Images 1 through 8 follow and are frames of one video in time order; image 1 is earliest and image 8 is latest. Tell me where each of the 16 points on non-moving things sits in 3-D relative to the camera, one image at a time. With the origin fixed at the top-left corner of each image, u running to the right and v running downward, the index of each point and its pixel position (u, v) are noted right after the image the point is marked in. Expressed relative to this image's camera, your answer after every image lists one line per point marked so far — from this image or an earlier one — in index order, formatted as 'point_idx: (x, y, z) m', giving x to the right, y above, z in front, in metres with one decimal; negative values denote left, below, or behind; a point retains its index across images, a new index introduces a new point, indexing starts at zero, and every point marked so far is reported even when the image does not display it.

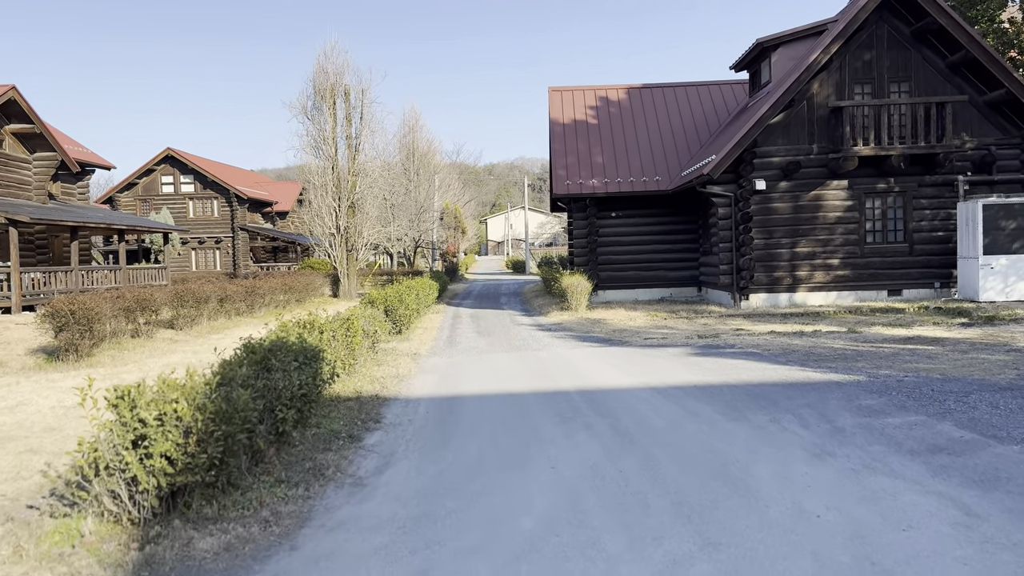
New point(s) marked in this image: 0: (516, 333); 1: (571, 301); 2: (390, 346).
0: (+0.1, -0.8, +15.2) m
1: (+1.3, -0.3, +17.6) m
2: (-1.9, -1.0, +12.6) m
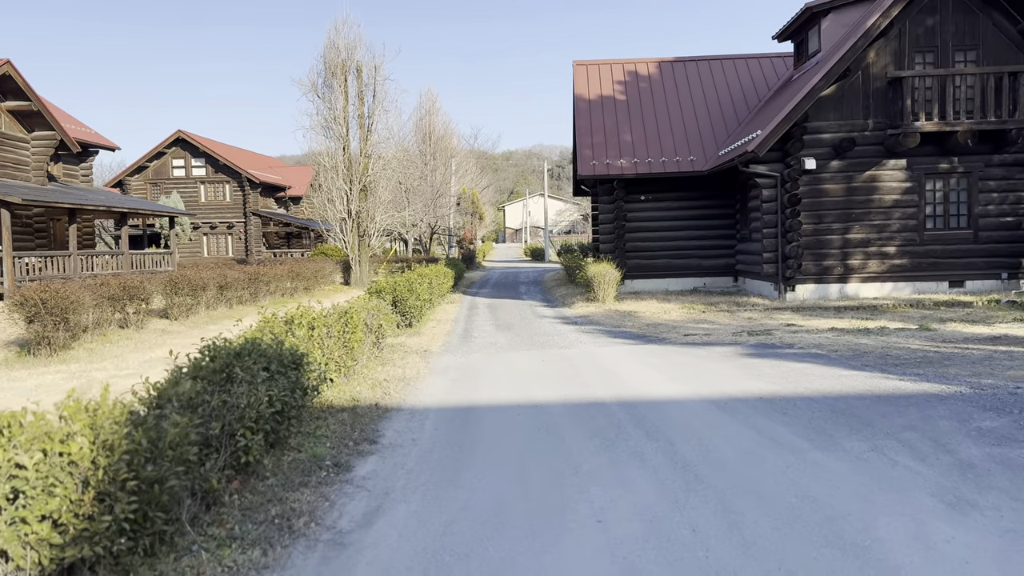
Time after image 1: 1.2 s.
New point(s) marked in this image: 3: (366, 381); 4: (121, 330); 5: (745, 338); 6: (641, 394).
0: (+0.5, -0.7, +13.7) m
1: (+1.7, -0.1, +16.2) m
2: (-1.6, -0.8, +11.2) m
3: (-1.5, -1.0, +8.3) m
4: (-6.9, -0.7, +14.0) m
5: (+3.2, -0.7, +11.0) m
6: (+1.2, -1.0, +7.4) m
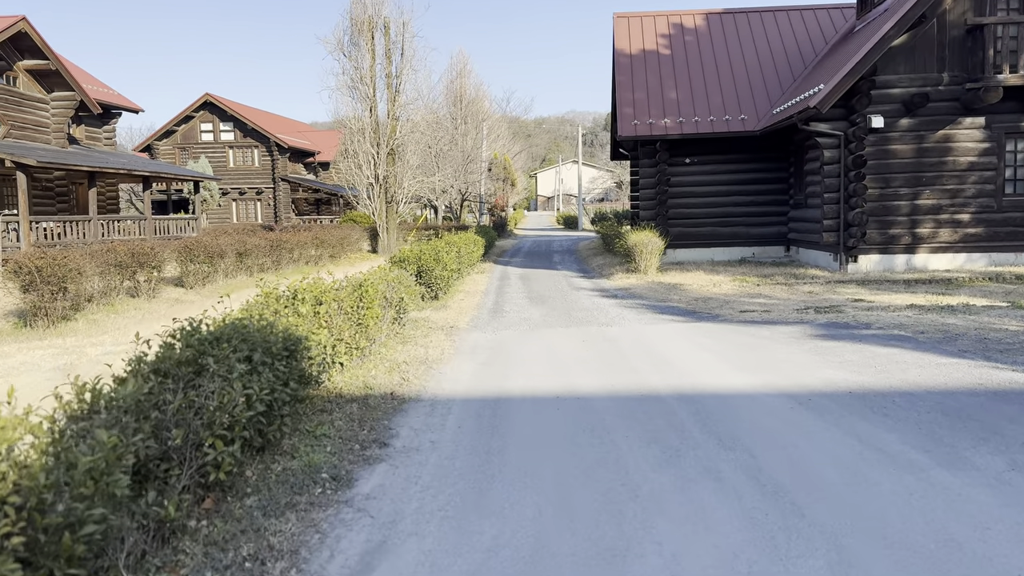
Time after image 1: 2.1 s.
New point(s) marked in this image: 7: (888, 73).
0: (+1.0, -0.2, +12.6) m
1: (+2.4, +0.5, +15.0) m
2: (-1.2, -0.4, +10.2) m
3: (-1.2, -0.7, +7.3) m
4: (-6.3, -0.2, +13.2) m
5: (+3.7, -0.3, +9.8) m
6: (+1.5, -0.8, +6.3) m
7: (+6.7, +3.8, +14.2) m
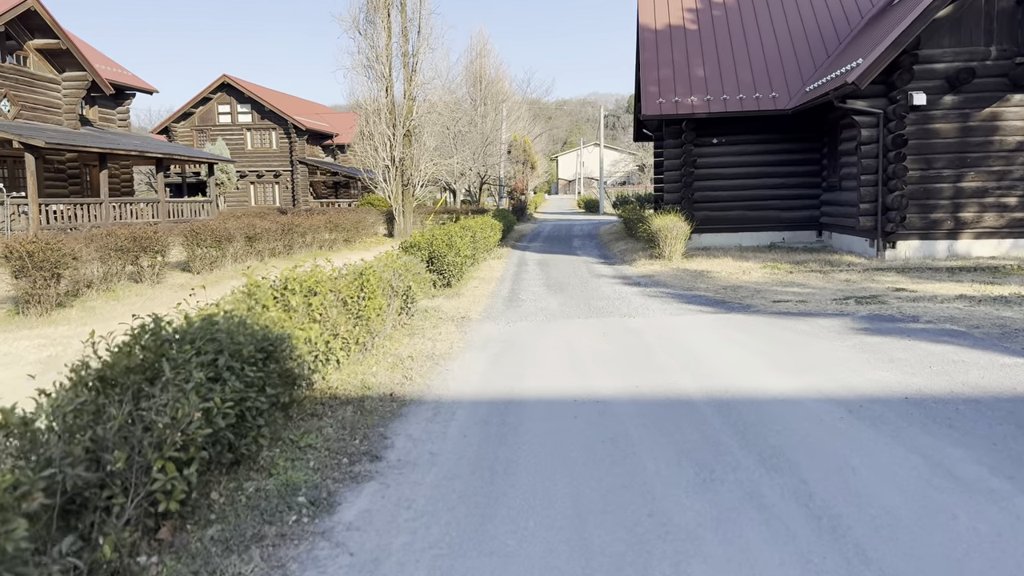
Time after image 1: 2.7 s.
0: (+1.3, 0.0, +11.9) m
1: (+2.7, +0.7, +14.2) m
2: (-1.0, -0.2, +9.6) m
3: (-1.1, -0.6, +6.7) m
4: (-6.0, 0.0, +12.7) m
5: (+3.9, -0.2, +9.0) m
6: (+1.6, -0.7, +5.6) m
7: (+7.0, +4.0, +13.3) m
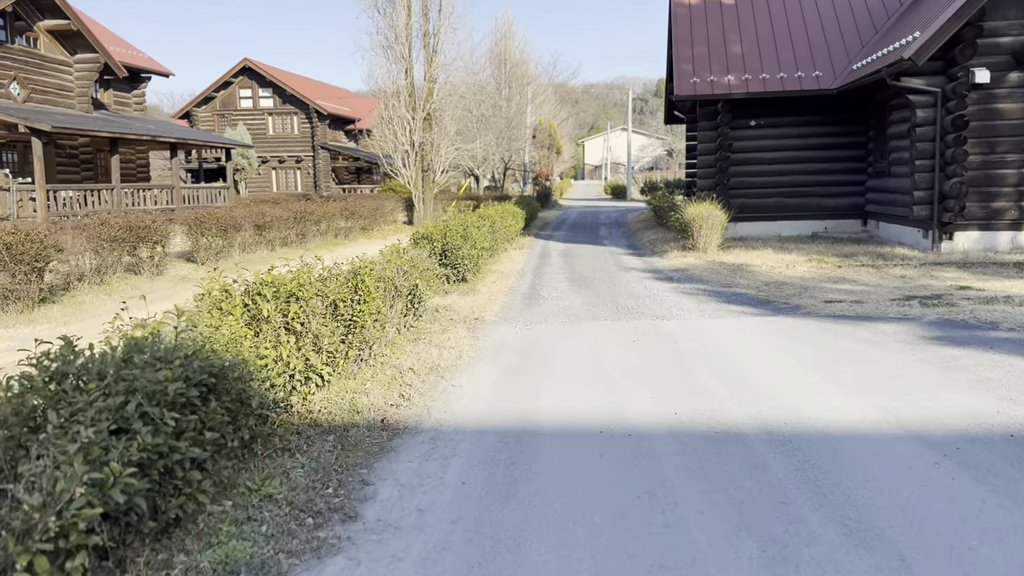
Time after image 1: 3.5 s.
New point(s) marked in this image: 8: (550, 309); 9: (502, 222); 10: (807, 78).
0: (+1.6, +0.1, +11.0) m
1: (+3.1, +0.8, +13.2) m
2: (-0.8, -0.2, +8.7) m
3: (-1.0, -0.6, +5.8) m
4: (-5.7, +0.2, +11.9) m
5: (+4.1, -0.2, +8.0) m
6: (+1.7, -0.8, +4.6) m
7: (+7.4, +4.1, +12.1) m
8: (+0.4, -0.2, +8.8) m
9: (-0.2, +1.2, +14.3) m
10: (+5.7, +4.1, +15.5) m
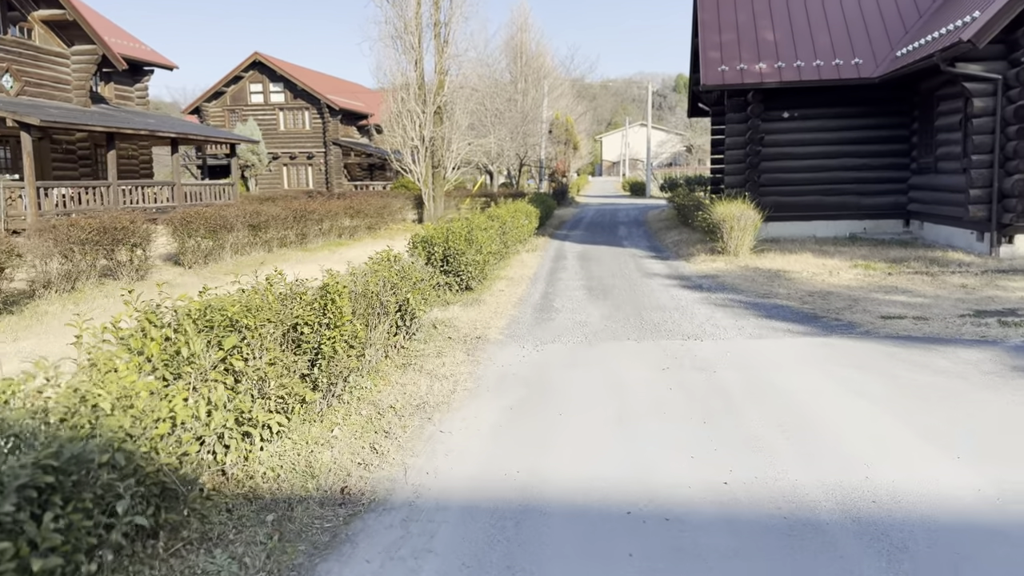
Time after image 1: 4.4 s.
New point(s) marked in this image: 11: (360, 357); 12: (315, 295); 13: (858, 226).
0: (+1.7, 0.0, +9.8) m
1: (+3.2, +0.7, +12.0) m
2: (-0.7, -0.3, +7.6) m
3: (-0.9, -0.8, +4.7) m
4: (-5.6, +0.1, +10.9) m
5: (+4.1, -0.4, +6.8) m
6: (+1.7, -0.9, +3.5) m
7: (+7.5, +4.0, +10.8) m
8: (+0.5, -0.4, +7.7) m
9: (0.0, +1.1, +13.2) m
10: (+6.0, +4.0, +14.3) m
11: (-1.0, -0.5, +5.4) m
12: (-1.2, 0.0, +4.9) m
13: (+6.5, +1.2, +15.1) m
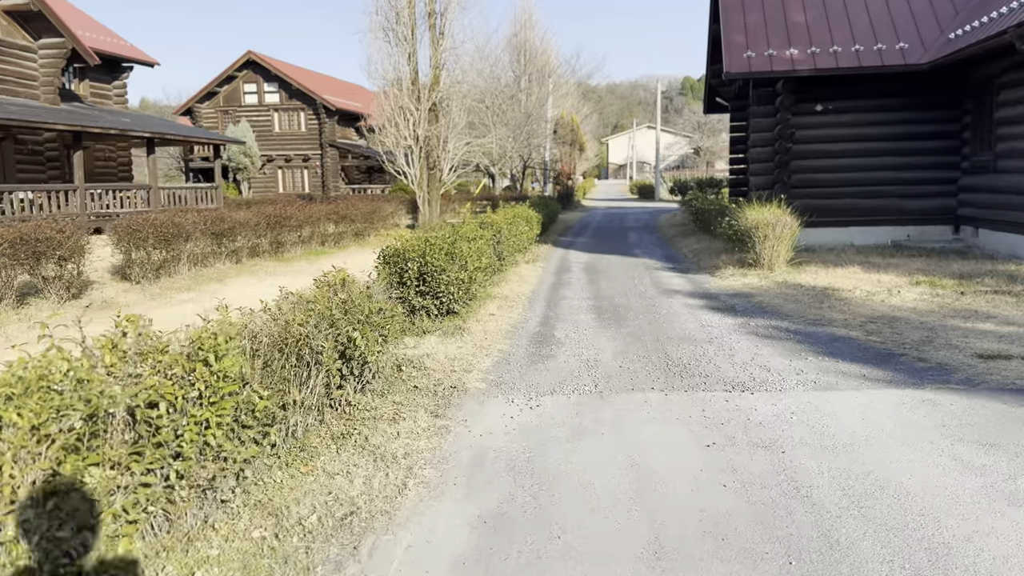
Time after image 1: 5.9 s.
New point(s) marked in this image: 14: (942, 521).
0: (+1.6, -0.3, +8.1) m
1: (+3.2, +0.5, +10.3) m
2: (-0.8, -0.5, +5.9) m
3: (-1.1, -1.0, +3.0) m
4: (-5.6, -0.2, +9.3) m
5: (+4.0, -0.6, +5.0) m
6: (+1.5, -1.1, +1.7) m
7: (+7.5, +3.7, +9.0) m
8: (+0.4, -0.6, +5.9) m
9: (0.0, +0.8, +11.4) m
10: (+5.9, +3.7, +12.5) m
11: (-1.1, -0.7, +3.7) m
12: (-1.3, -0.3, +3.2) m
13: (+6.5, +0.9, +13.3) m
14: (+1.7, -0.9, +3.2) m
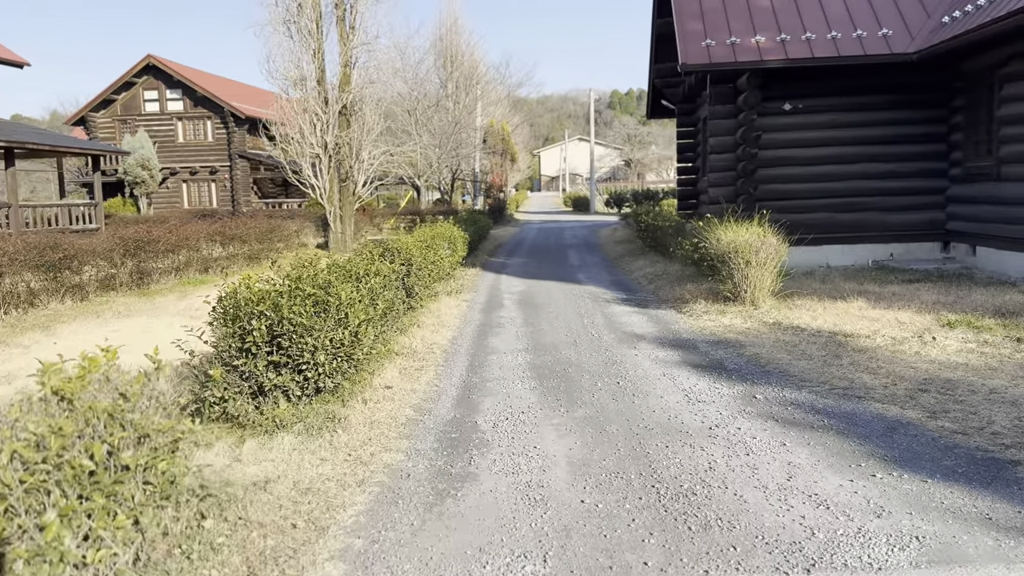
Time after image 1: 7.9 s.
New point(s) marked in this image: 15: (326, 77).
0: (+1.0, -0.7, +5.8) m
1: (+2.3, +0.1, +8.1) m
2: (-1.3, -0.9, +3.4) m
3: (-1.3, -1.3, +0.5) m
4: (-6.4, -0.7, +6.4) m
5: (+3.6, -0.9, +2.9) m
6: (+1.4, -1.4, -0.5) m
7: (+6.6, +3.4, +7.3) m
8: (-0.1, -1.0, +3.6) m
9: (-1.0, +0.4, +9.0) m
10: (+4.8, +3.3, +10.6) m
11: (-1.4, -1.1, +1.2) m
12: (-1.6, -0.6, +0.7) m
13: (+5.4, +0.5, +11.4) m
14: (+1.5, -1.2, +0.9) m
15: (-4.4, +5.0, +18.9) m
